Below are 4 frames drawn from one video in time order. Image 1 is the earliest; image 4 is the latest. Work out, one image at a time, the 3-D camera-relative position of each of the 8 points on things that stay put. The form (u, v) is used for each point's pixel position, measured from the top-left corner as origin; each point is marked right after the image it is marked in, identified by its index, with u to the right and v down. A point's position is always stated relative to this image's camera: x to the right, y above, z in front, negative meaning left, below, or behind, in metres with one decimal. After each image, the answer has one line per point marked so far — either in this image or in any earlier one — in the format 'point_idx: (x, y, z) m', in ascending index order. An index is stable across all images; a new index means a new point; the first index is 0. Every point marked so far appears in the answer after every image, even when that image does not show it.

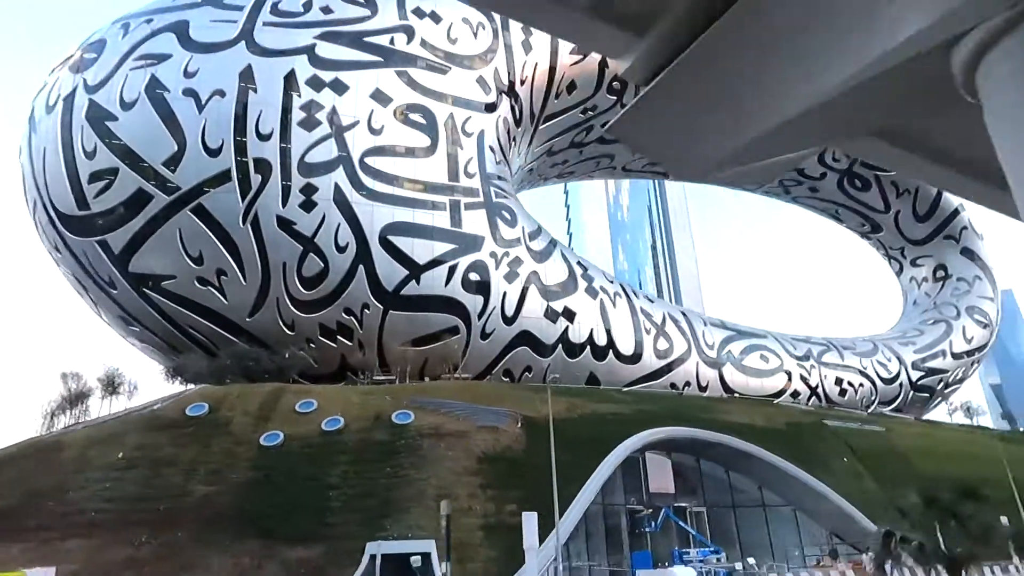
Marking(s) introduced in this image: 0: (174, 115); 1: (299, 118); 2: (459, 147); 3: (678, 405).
0: (-2.4, +1.2, +8.5) m
1: (-1.5, +1.2, +8.6) m
2: (-0.4, +1.1, +9.1) m
3: (+1.1, -0.8, +8.2) m
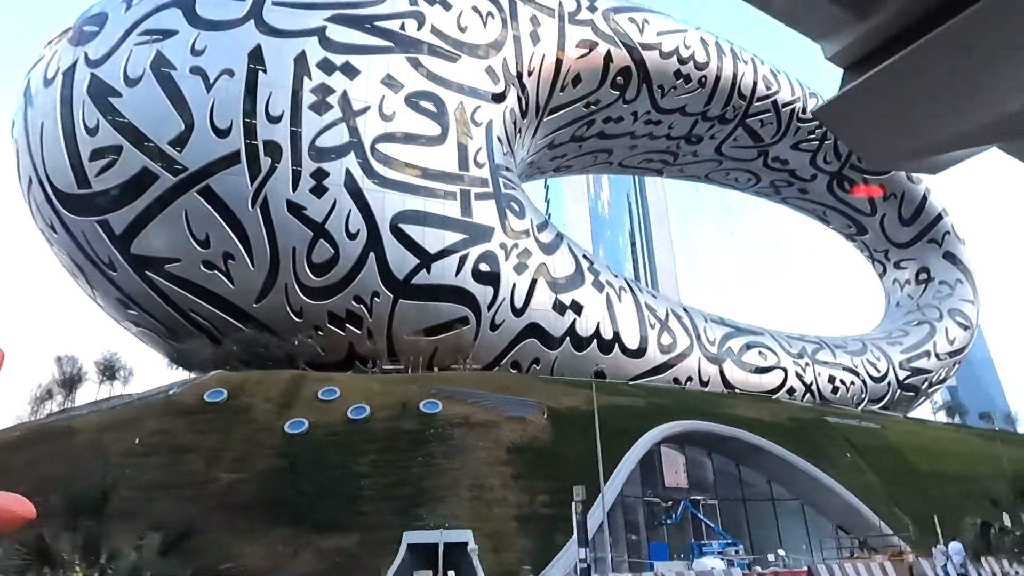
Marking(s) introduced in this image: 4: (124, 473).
0: (-2.3, +1.3, +8.3) m
1: (-1.4, +1.3, +8.4) m
2: (-0.3, +1.1, +9.0) m
3: (+1.2, -0.8, +8.2) m
4: (-2.2, -1.0, +6.7) m
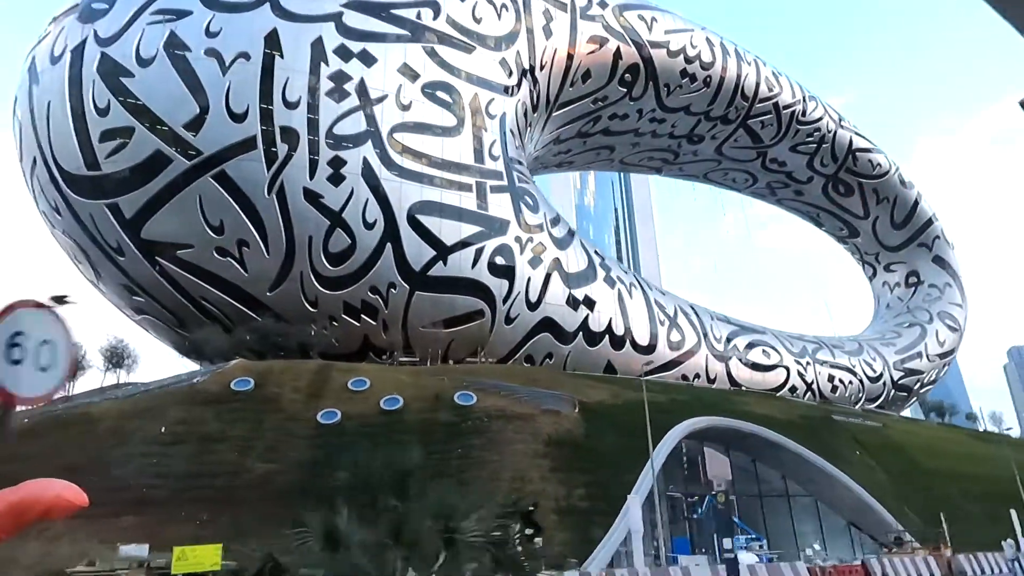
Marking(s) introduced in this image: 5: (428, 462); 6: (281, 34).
0: (-2.1, +1.4, +8.0) m
1: (-1.3, +1.4, +8.3) m
2: (-0.2, +1.2, +8.9) m
3: (+1.3, -0.8, +8.3) m
4: (-1.9, -0.9, +6.5) m
5: (-0.5, -1.0, +6.6) m
6: (-1.6, +1.7, +8.3) m
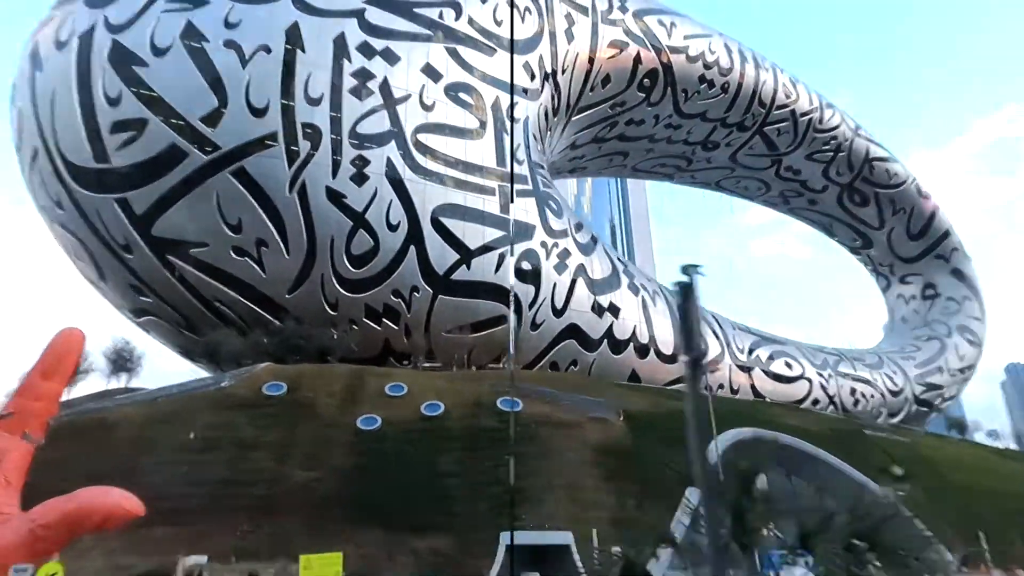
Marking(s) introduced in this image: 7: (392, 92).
0: (-1.9, +1.4, +7.6) m
1: (-1.1, +1.4, +7.9) m
2: (-0.1, +1.1, +8.6) m
3: (+1.5, -0.8, +8.0) m
4: (-1.6, -0.9, +6.1) m
5: (-0.2, -0.9, +6.3) m
6: (-1.4, +1.7, +7.9) m
7: (-0.8, +1.3, +8.1) m
